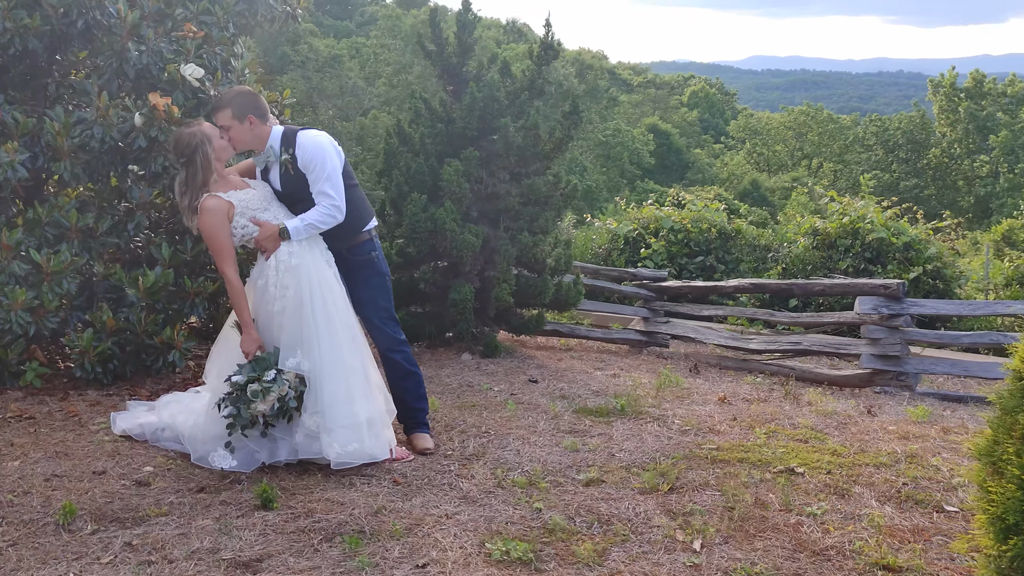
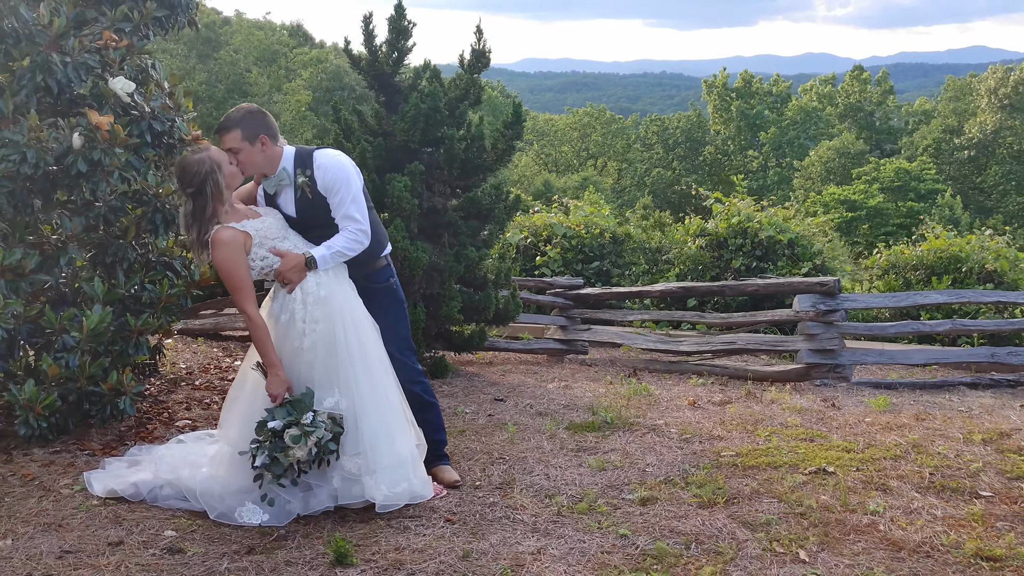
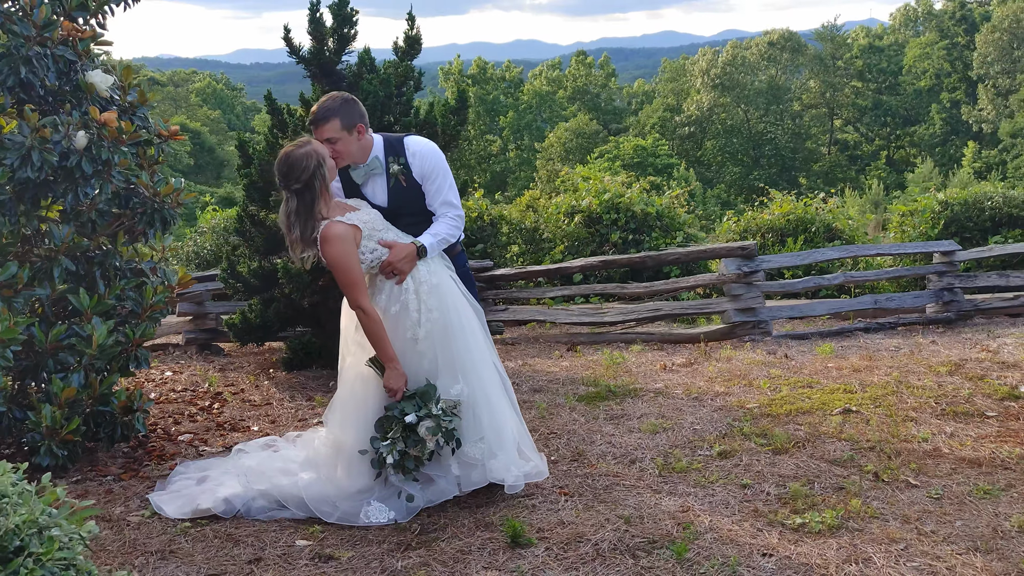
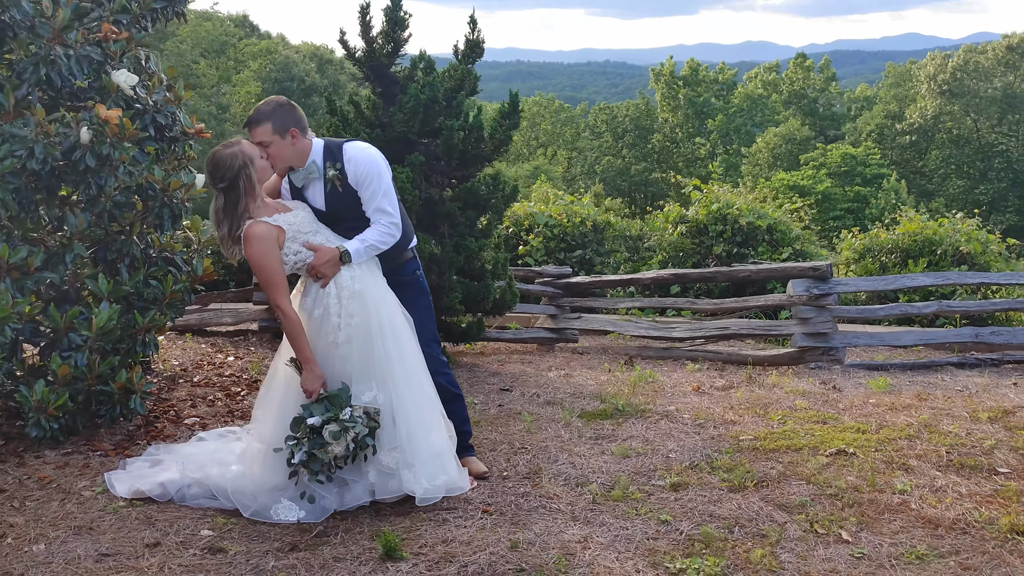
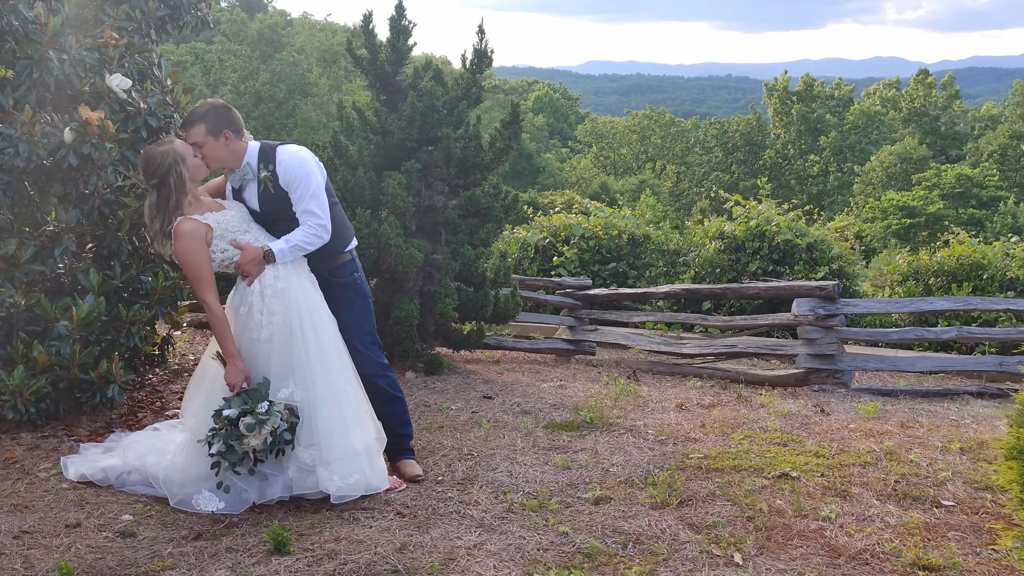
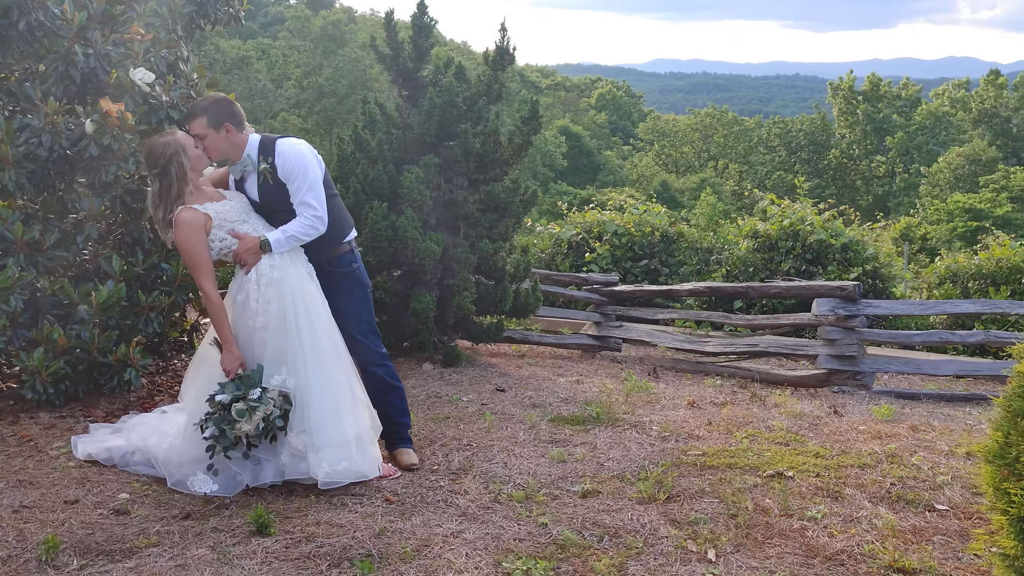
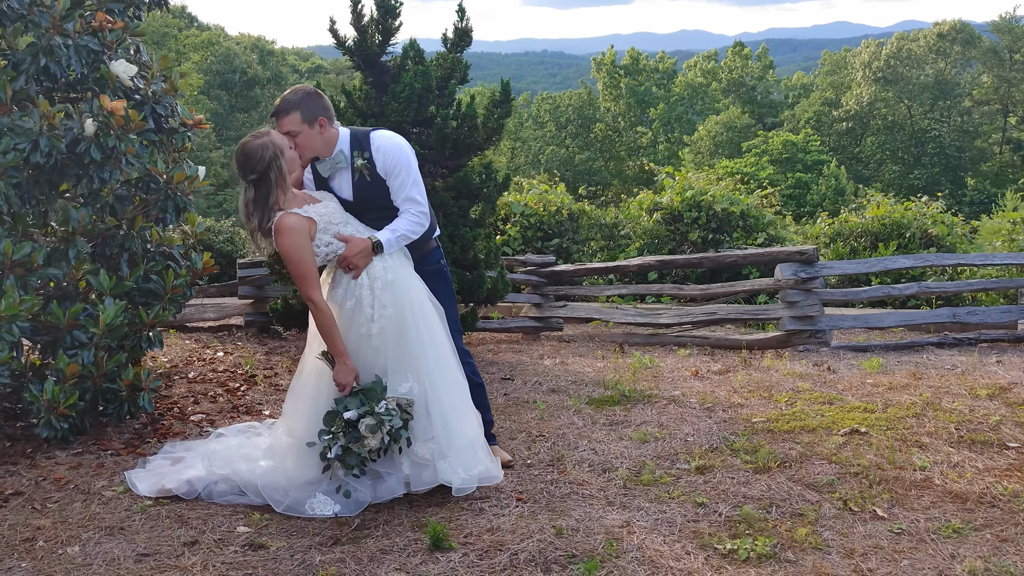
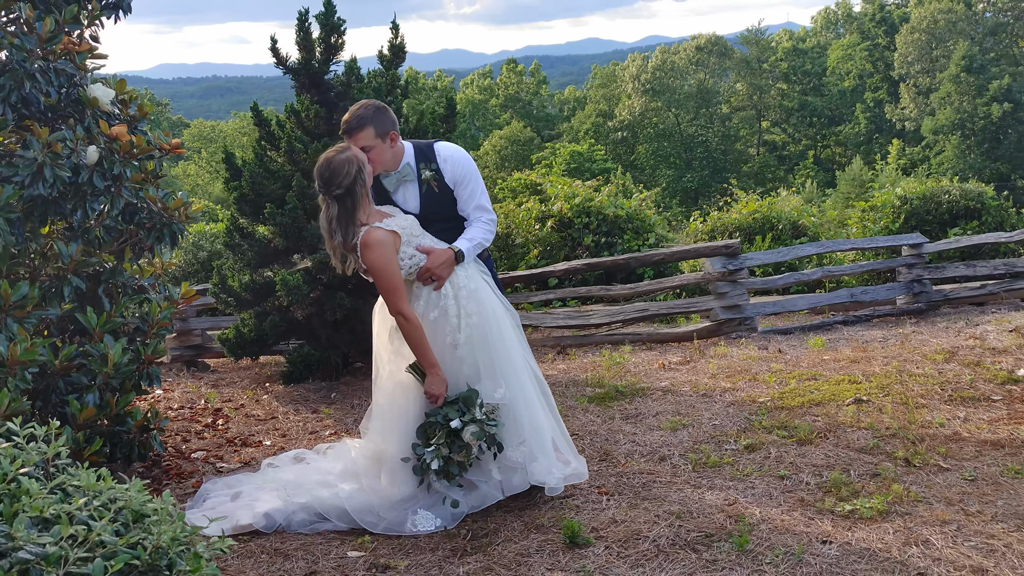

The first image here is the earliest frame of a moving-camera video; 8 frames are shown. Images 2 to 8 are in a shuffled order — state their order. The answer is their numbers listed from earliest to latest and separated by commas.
6, 5, 2, 4, 7, 3, 8
